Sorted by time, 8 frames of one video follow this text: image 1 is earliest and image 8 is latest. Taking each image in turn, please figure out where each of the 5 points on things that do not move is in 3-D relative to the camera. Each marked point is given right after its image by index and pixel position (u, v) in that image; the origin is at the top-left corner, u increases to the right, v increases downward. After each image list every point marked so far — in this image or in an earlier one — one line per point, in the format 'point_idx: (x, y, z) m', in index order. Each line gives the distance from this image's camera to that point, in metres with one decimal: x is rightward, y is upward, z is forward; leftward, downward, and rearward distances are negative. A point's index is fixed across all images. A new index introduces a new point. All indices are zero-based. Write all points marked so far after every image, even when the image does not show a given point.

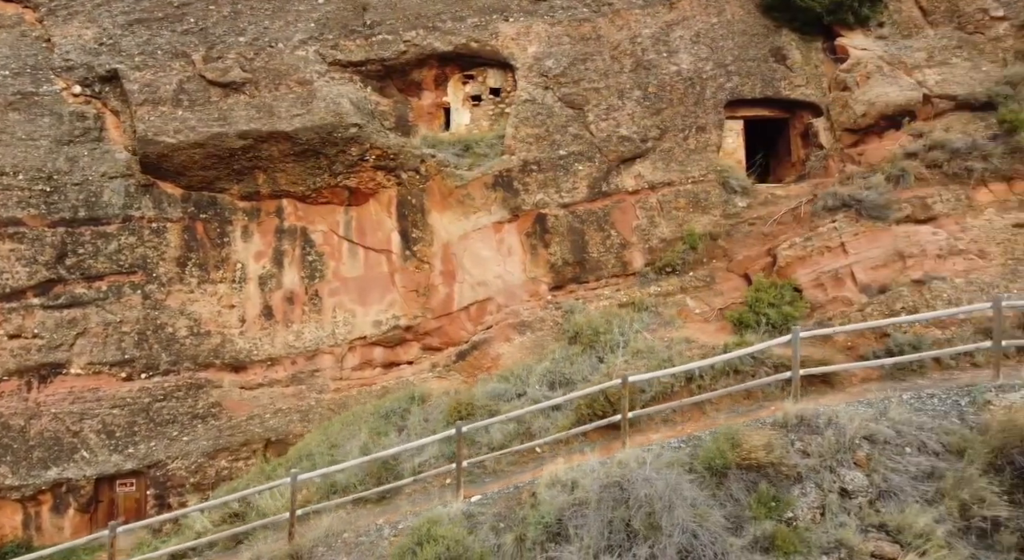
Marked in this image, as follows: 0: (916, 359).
0: (+3.7, -0.7, +6.9) m
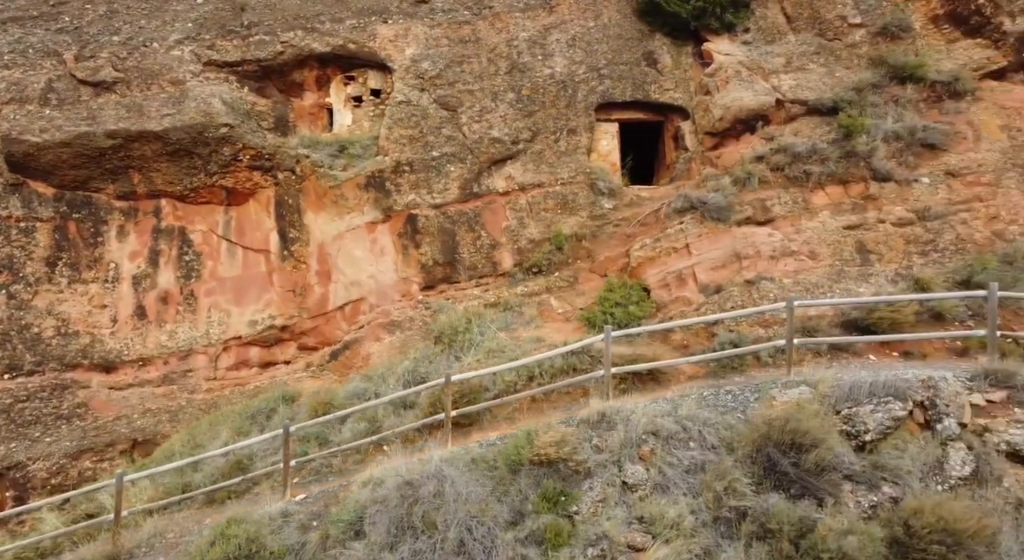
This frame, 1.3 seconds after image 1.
0: (+2.1, -0.7, +7.1) m
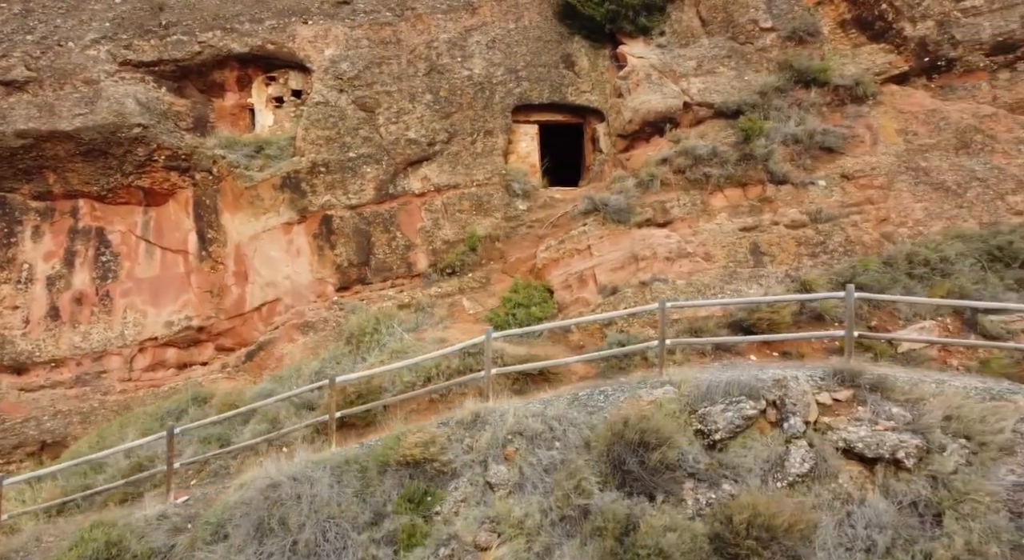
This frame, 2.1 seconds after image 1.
0: (+1.0, -0.7, +7.2) m
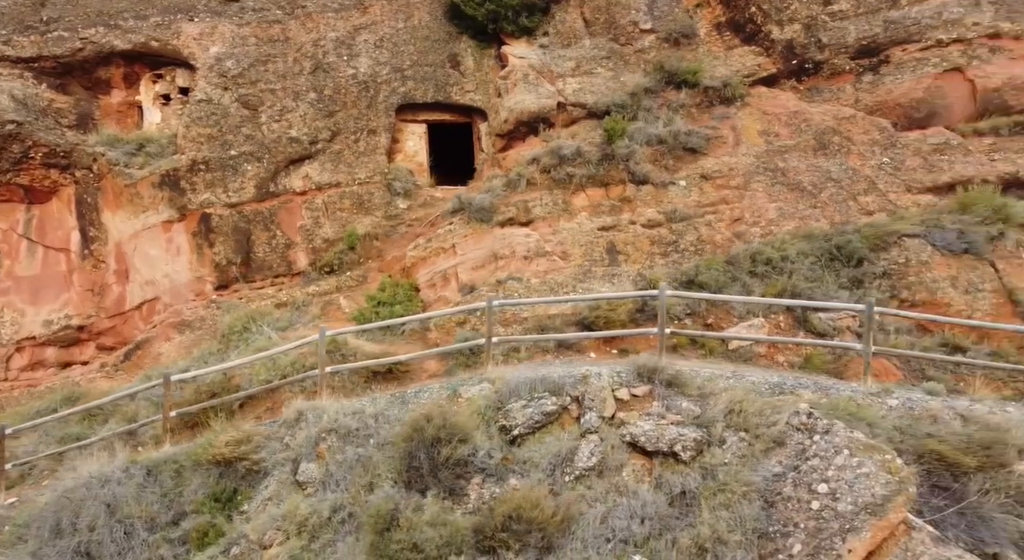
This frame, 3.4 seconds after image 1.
0: (-0.5, -0.7, +7.3) m
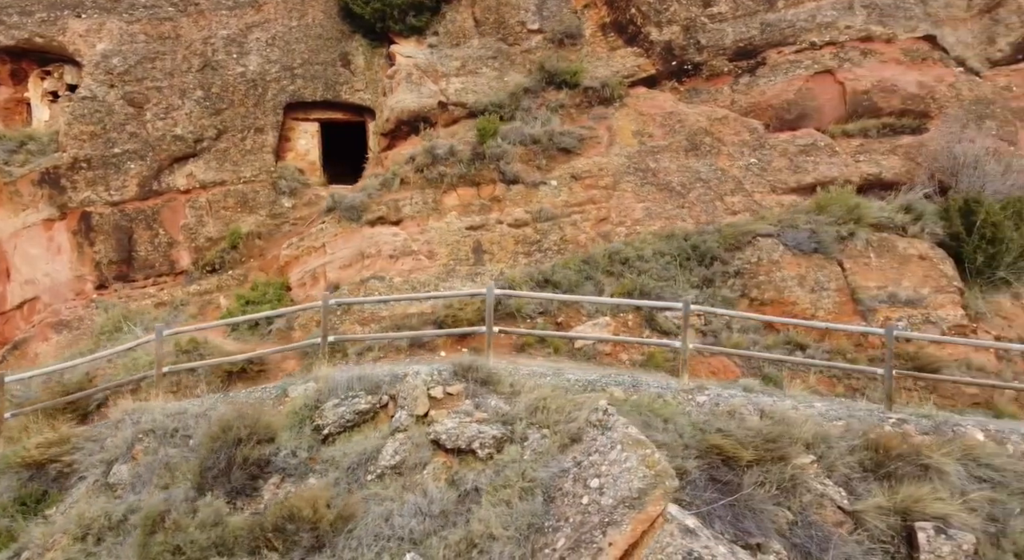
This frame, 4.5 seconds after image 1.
0: (-1.9, -0.7, +7.3) m
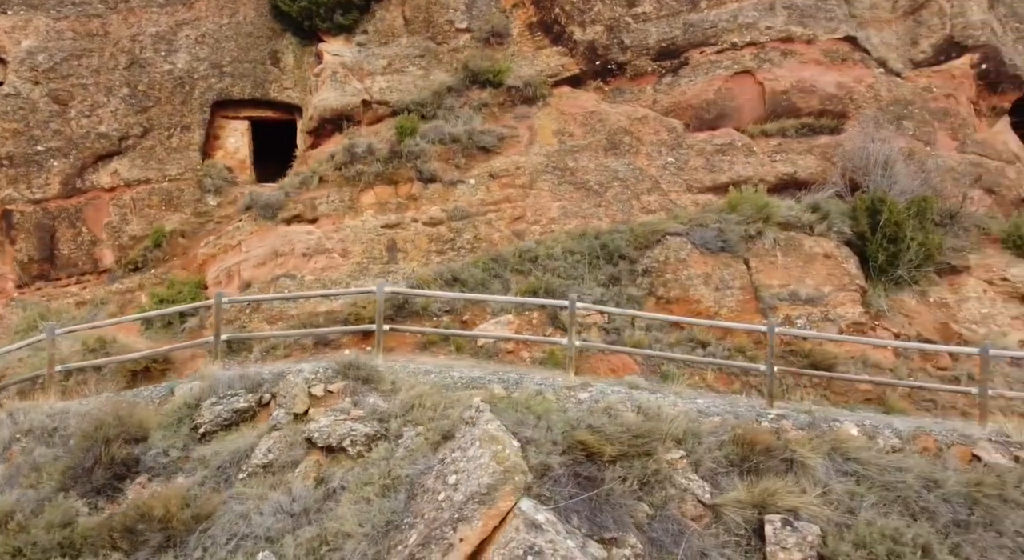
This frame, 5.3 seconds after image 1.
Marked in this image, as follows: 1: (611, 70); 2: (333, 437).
0: (-2.9, -0.7, +7.3) m
1: (+1.3, +2.7, +9.9) m
2: (-1.2, -1.1, +5.2) m
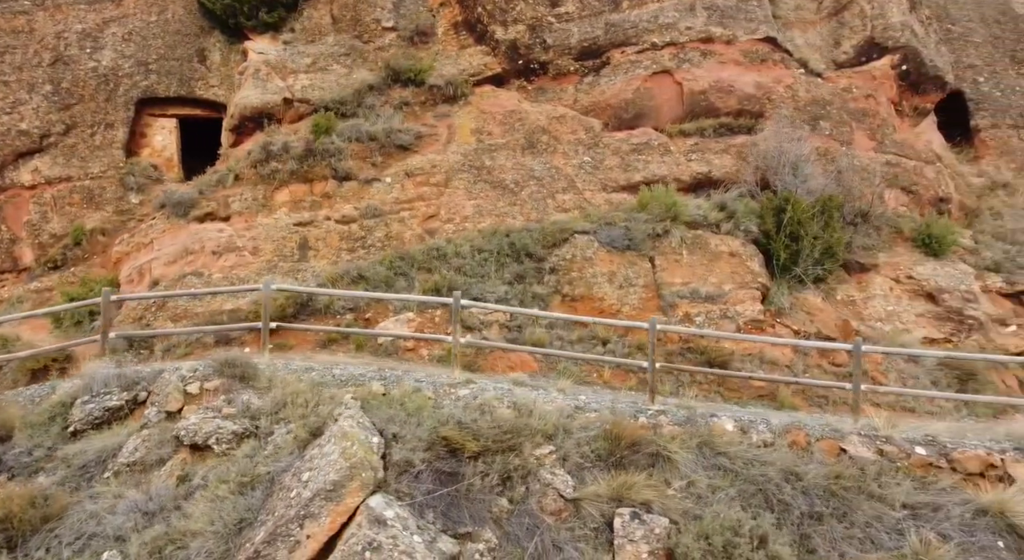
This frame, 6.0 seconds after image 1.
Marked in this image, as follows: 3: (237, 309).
0: (-3.8, -0.6, +7.2) m
1: (+0.3, +2.8, +9.9) m
2: (-2.2, -1.1, +5.2) m
3: (-2.8, -0.3, +7.8) m
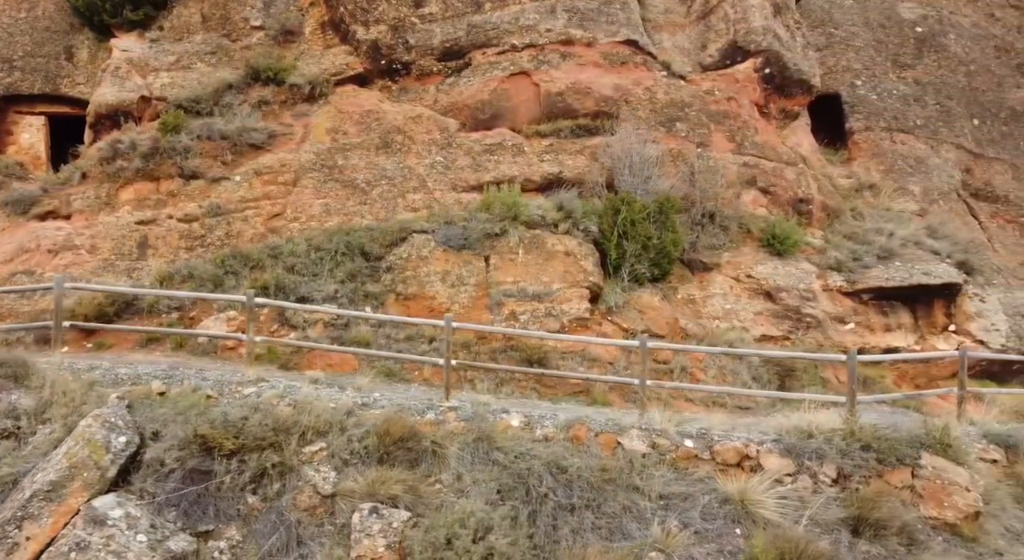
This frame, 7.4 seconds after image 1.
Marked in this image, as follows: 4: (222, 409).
0: (-5.5, -0.6, +7.1) m
1: (-1.5, +2.8, +10.0) m
2: (-3.8, -1.1, +5.2) m
3: (-4.6, -0.3, +7.7) m
4: (-2.1, -1.0, +5.6) m
